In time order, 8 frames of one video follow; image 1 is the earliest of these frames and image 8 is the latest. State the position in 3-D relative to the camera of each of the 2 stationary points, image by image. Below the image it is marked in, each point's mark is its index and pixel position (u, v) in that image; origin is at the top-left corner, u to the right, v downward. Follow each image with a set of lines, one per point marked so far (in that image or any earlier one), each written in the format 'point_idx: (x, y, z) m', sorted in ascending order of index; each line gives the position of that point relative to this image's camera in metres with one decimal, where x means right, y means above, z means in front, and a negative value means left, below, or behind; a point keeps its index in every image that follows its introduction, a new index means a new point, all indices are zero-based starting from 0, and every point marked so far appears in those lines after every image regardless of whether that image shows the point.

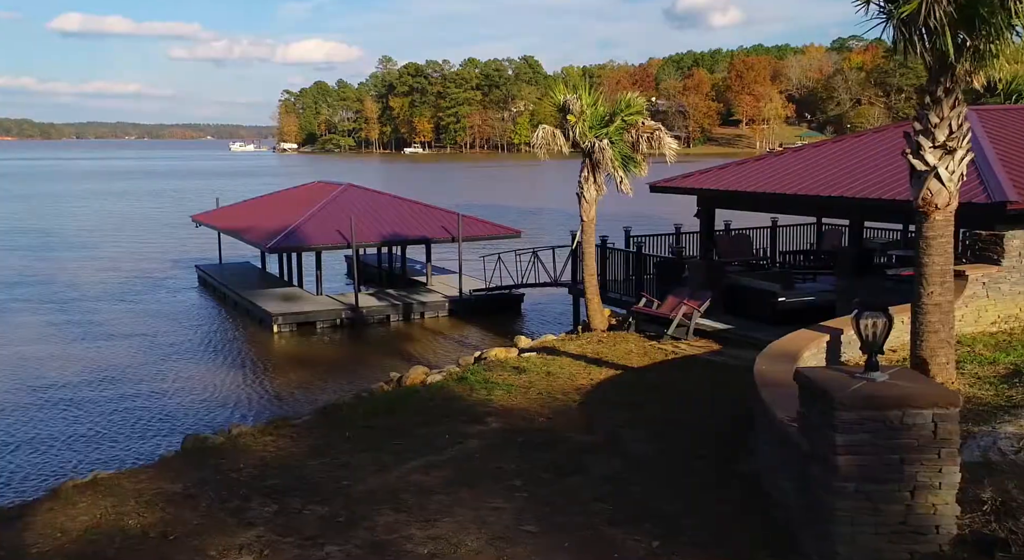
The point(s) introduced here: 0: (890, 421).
0: (+1.9, -0.7, +4.2) m
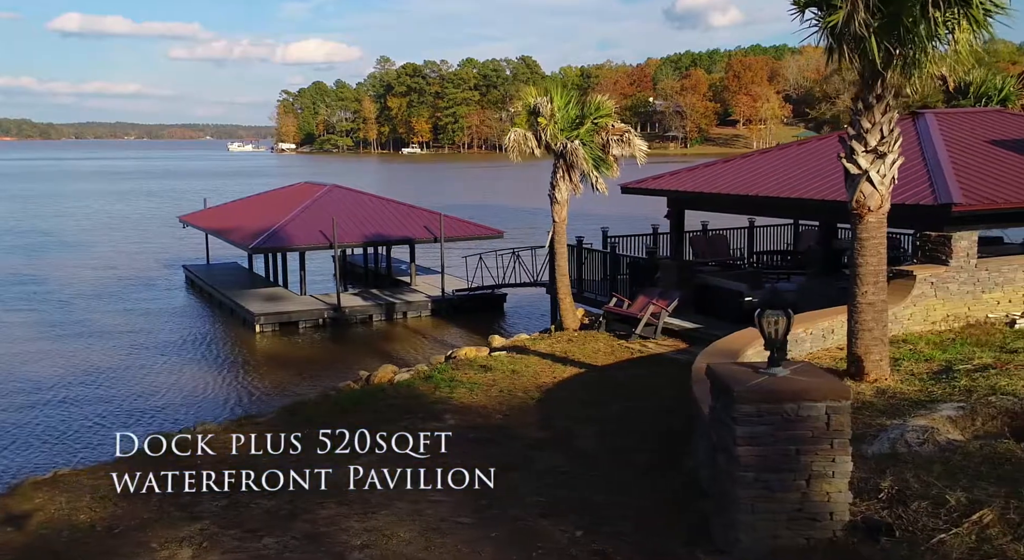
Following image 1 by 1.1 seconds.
0: (+1.4, -0.7, +4.5) m
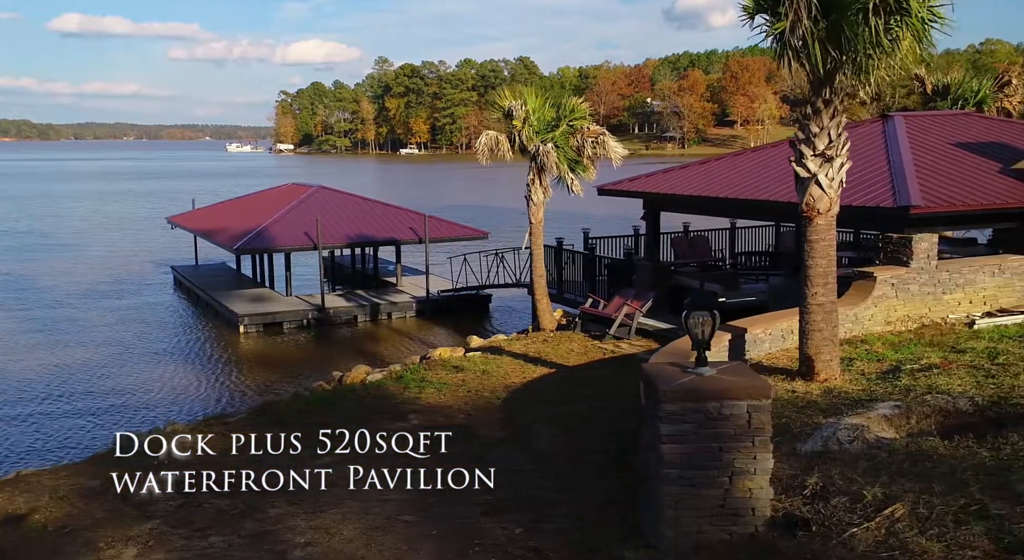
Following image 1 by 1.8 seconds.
0: (+1.1, -0.7, +4.6) m
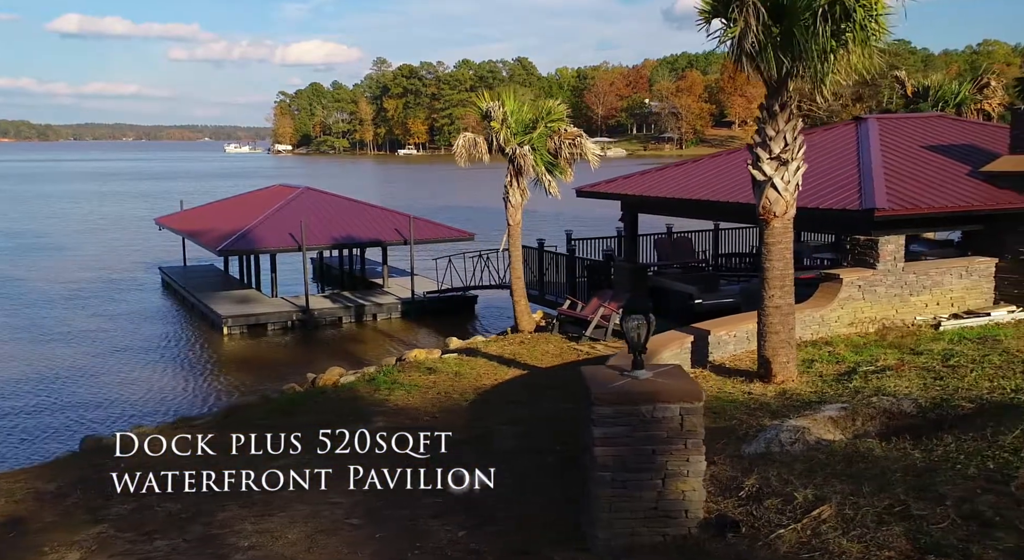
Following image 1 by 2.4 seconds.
0: (+0.7, -0.7, +4.6) m
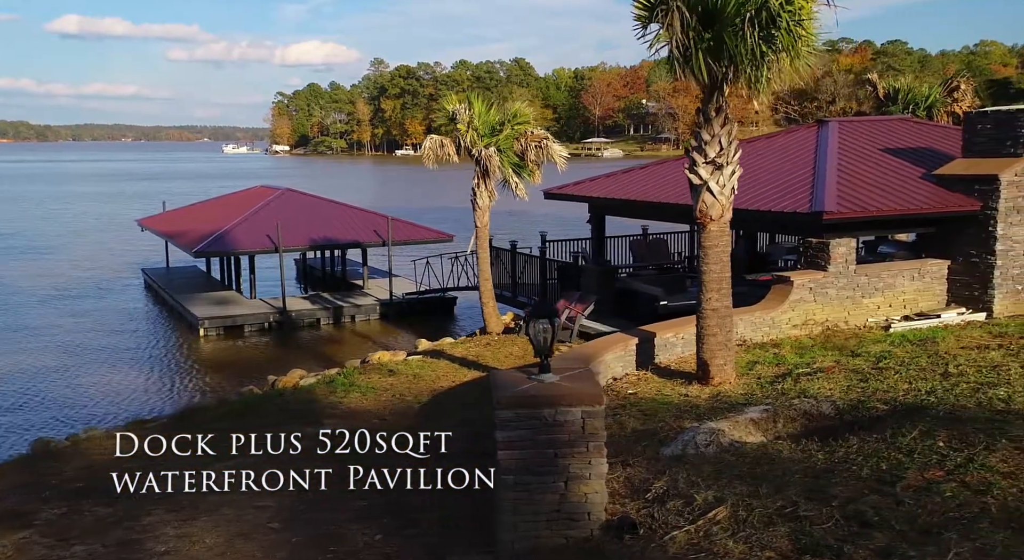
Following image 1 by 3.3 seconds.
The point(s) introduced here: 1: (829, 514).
0: (+0.2, -0.7, +4.7) m
1: (+1.5, -1.1, +4.1) m
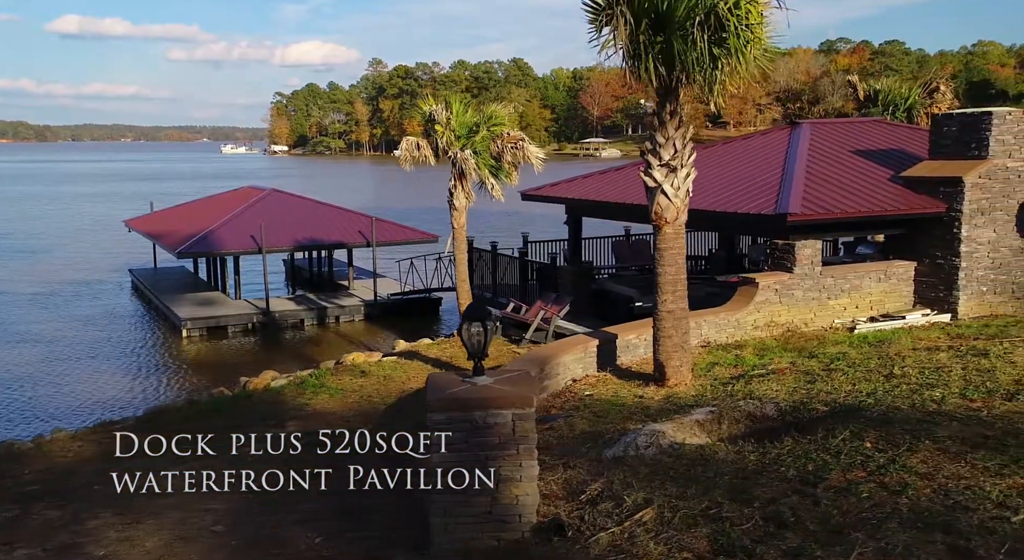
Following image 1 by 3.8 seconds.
0: (-0.2, -0.8, +4.7) m
1: (+1.1, -1.1, +4.2) m
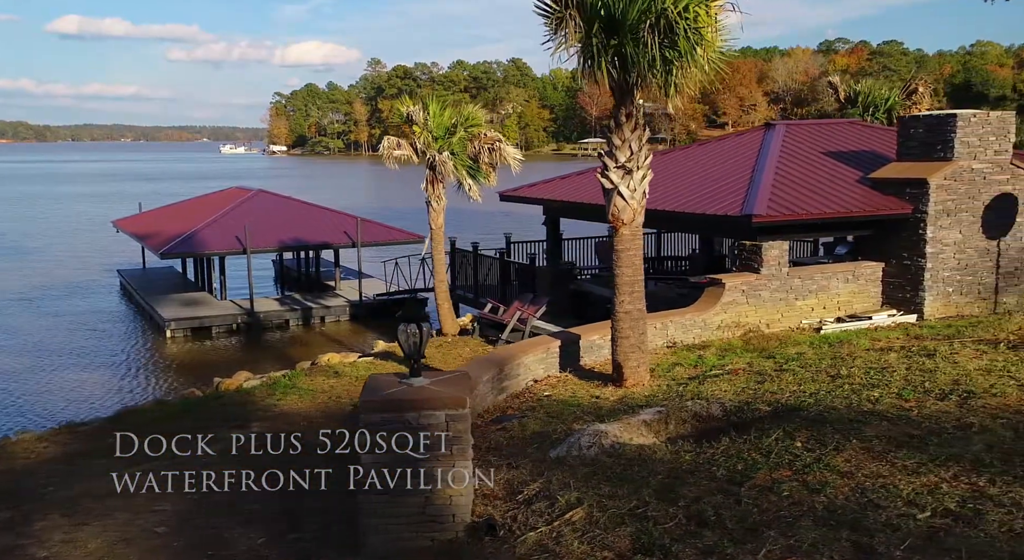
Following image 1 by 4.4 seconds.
0: (-0.6, -0.8, +4.7) m
1: (+0.8, -1.1, +4.2) m
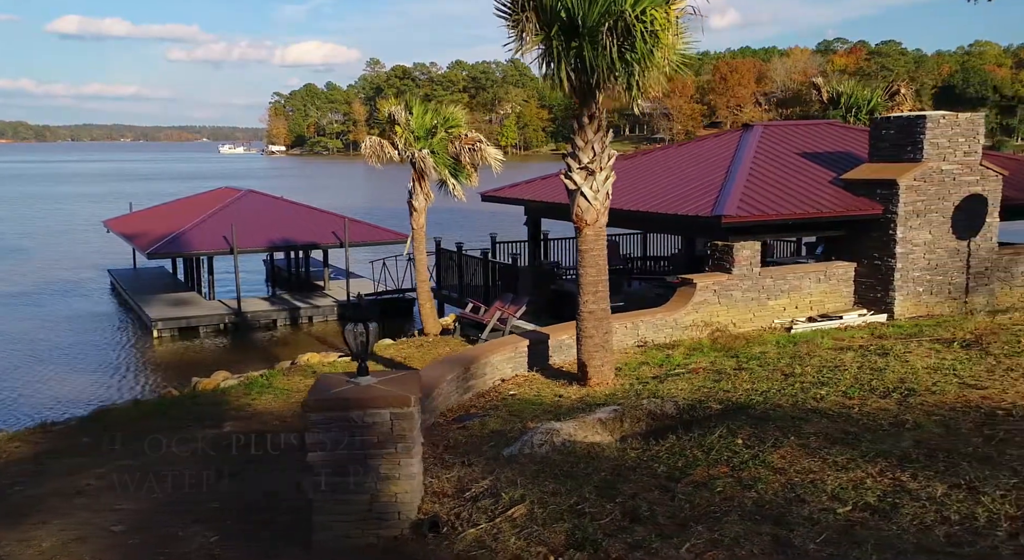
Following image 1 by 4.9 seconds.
0: (-0.9, -0.8, +4.8) m
1: (+0.5, -1.1, +4.3) m
